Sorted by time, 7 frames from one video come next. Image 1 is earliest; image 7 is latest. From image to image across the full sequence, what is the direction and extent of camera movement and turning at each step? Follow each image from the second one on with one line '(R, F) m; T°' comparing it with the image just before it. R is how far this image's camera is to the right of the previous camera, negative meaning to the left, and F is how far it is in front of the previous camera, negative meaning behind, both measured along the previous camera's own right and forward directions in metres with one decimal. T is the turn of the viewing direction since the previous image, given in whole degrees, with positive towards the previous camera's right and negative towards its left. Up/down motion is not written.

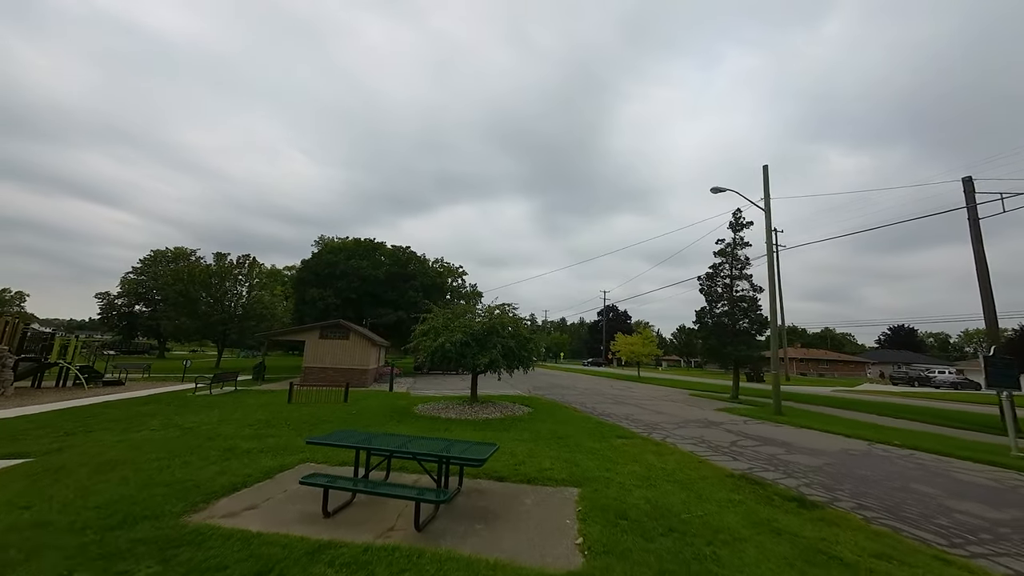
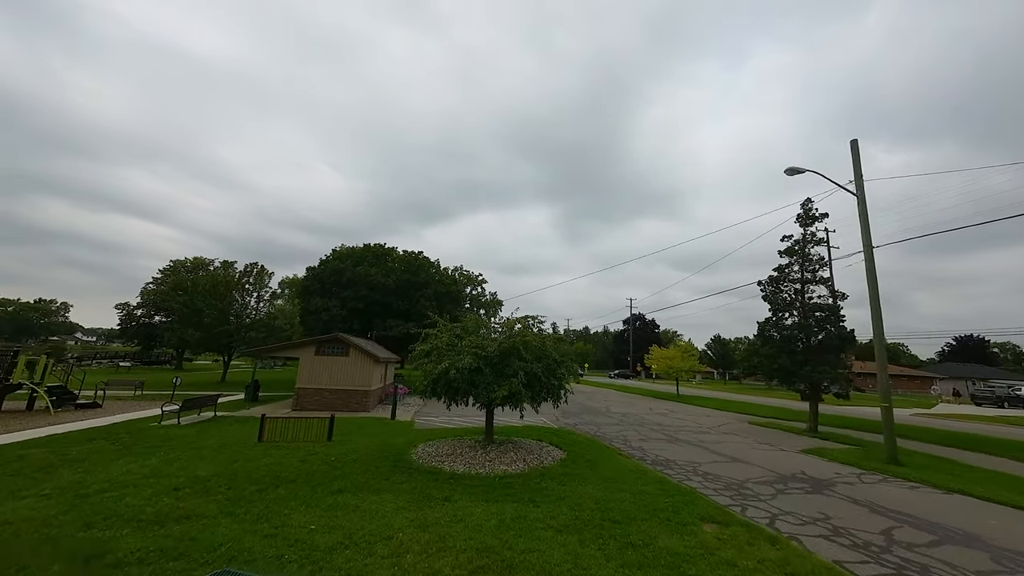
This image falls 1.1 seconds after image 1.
(-0.1, +3.1) m; -3°
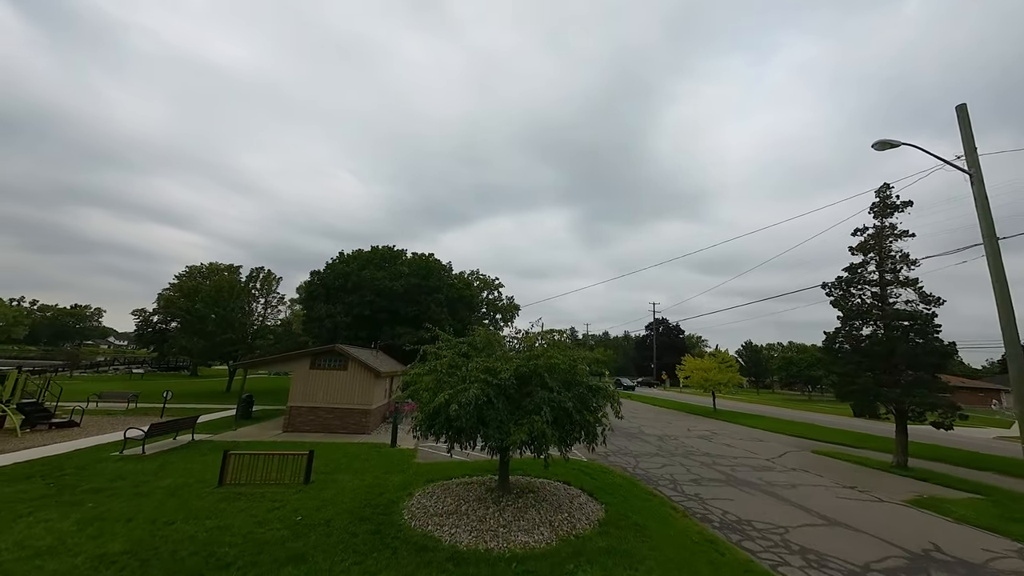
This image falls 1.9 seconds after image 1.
(-0.1, +2.4) m; -3°
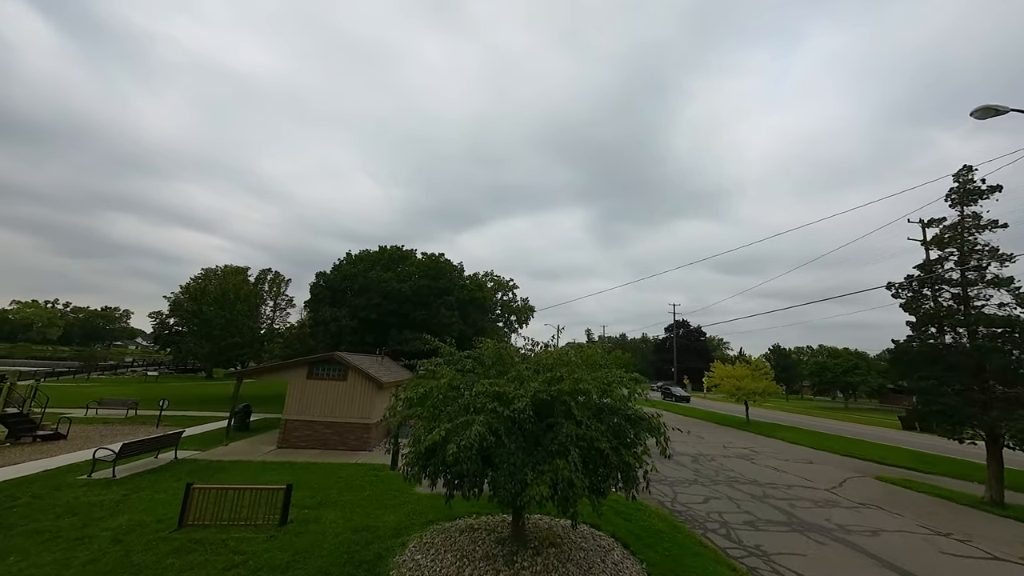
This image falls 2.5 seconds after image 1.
(0.0, +1.7) m; -2°
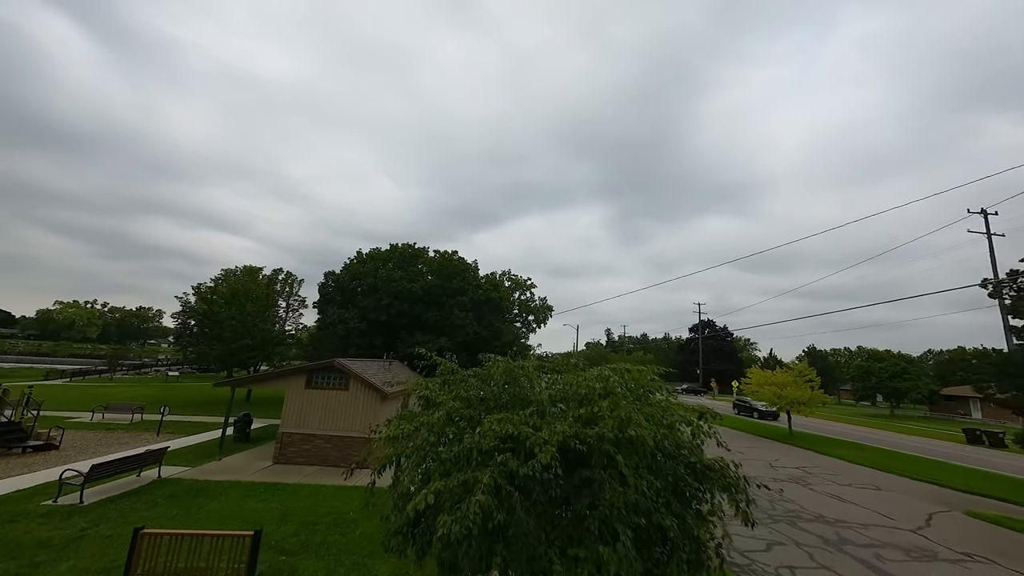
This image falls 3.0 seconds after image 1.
(0.0, +1.7) m; -3°
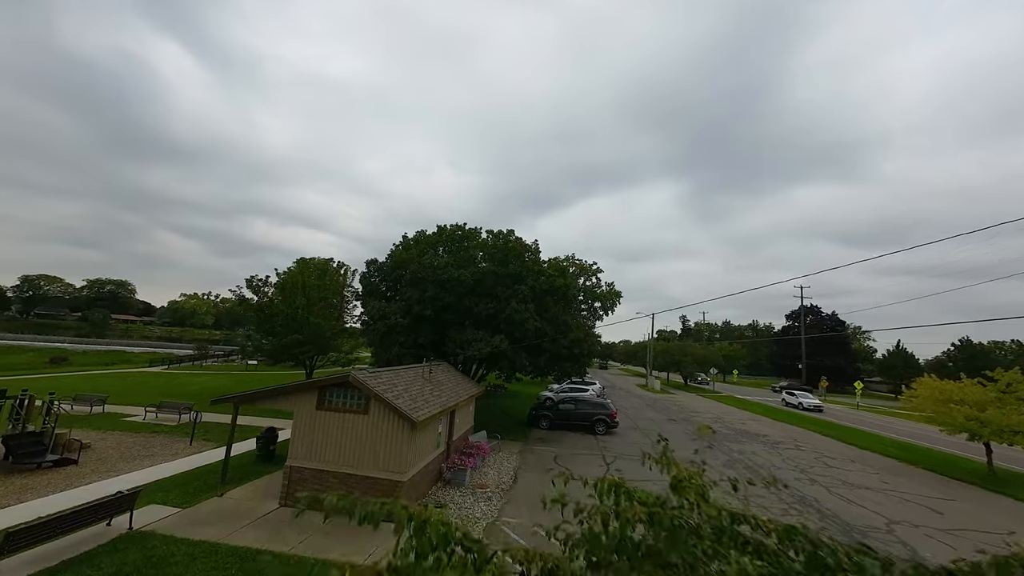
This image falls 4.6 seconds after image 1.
(-0.3, +4.4) m; -10°
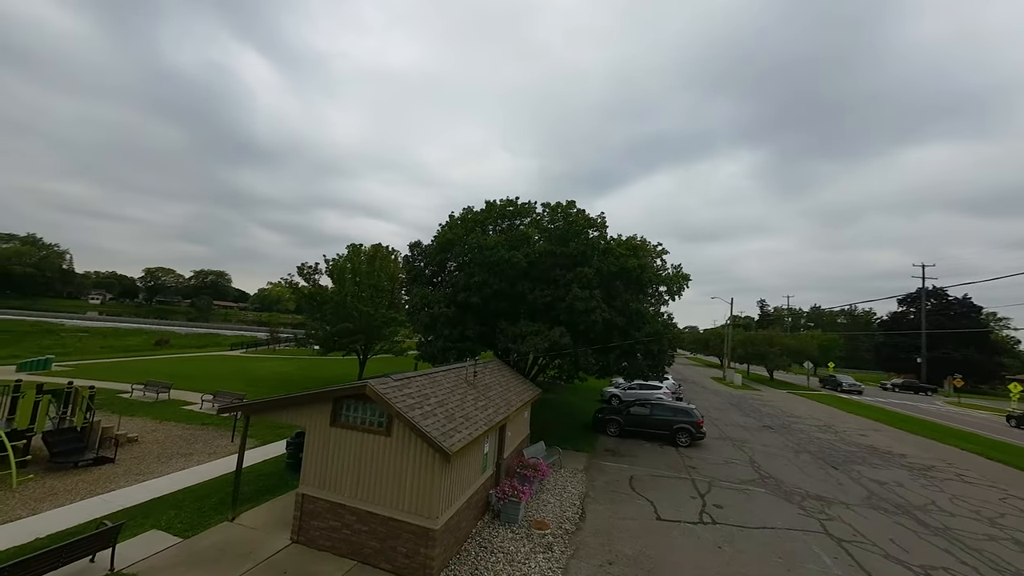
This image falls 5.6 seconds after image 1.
(-0.2, +3.0) m; -9°
